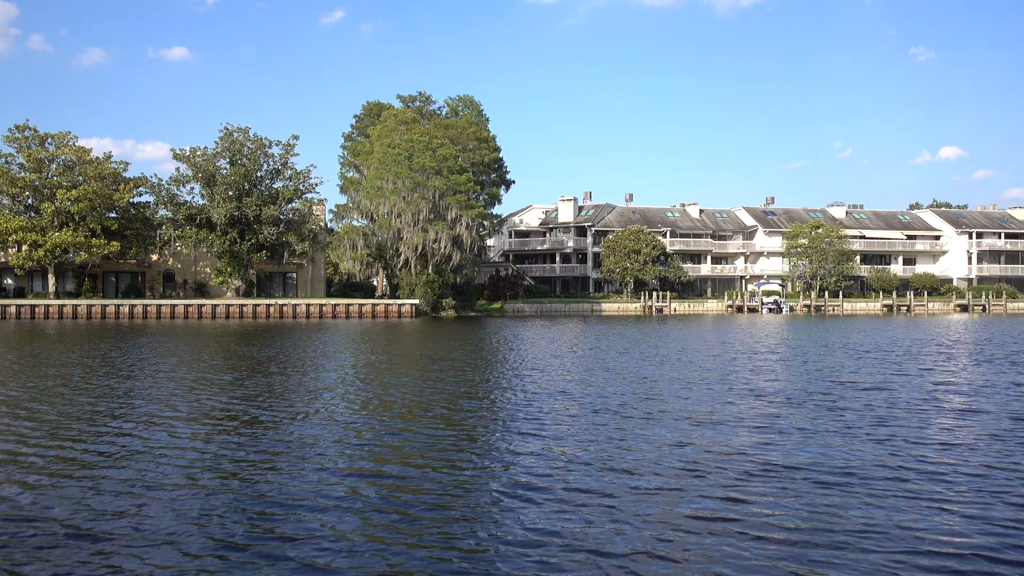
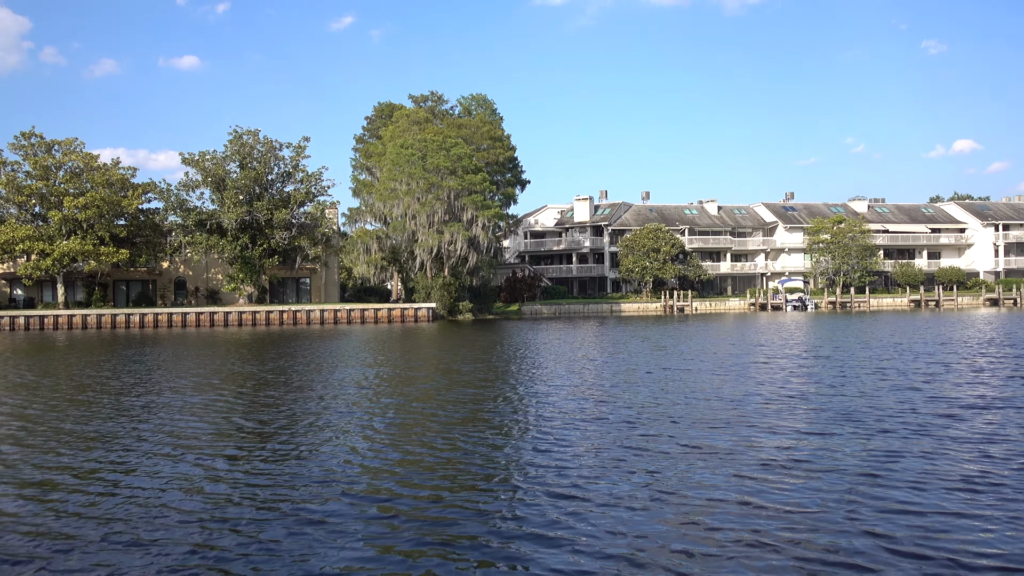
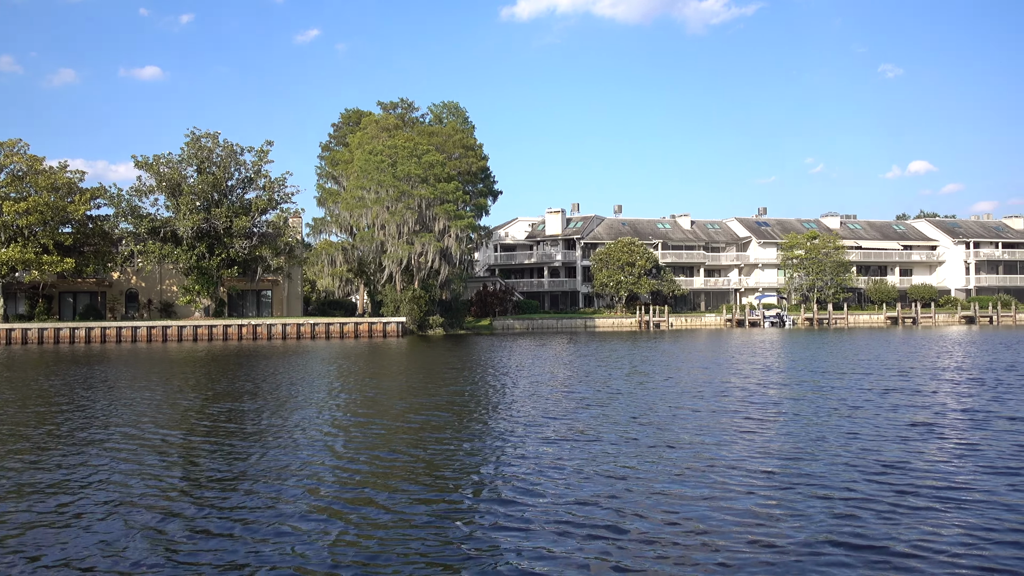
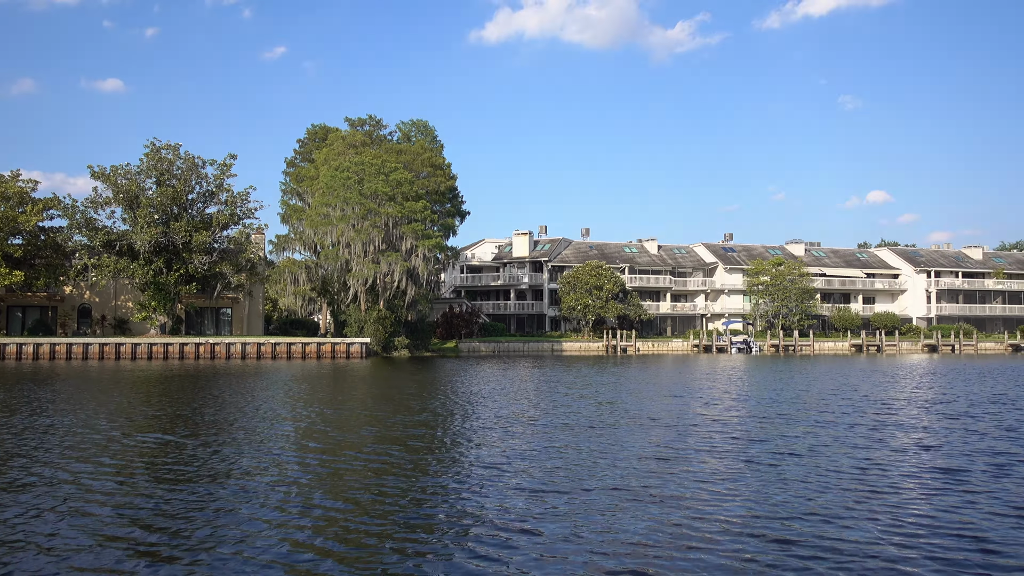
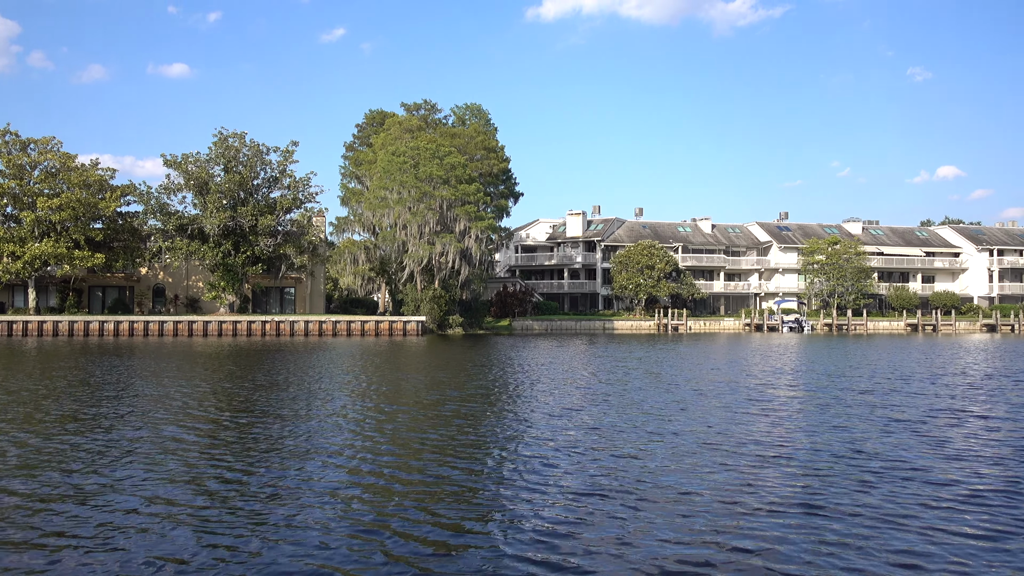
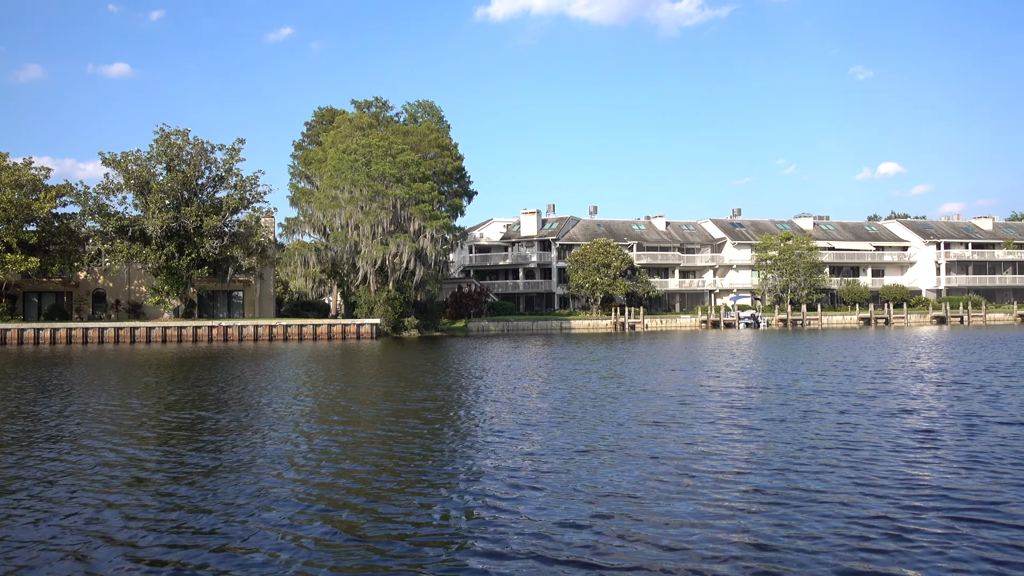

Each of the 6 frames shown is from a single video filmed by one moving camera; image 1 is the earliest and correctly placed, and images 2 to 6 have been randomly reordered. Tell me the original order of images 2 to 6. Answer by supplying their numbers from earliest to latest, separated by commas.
2, 5, 3, 6, 4
